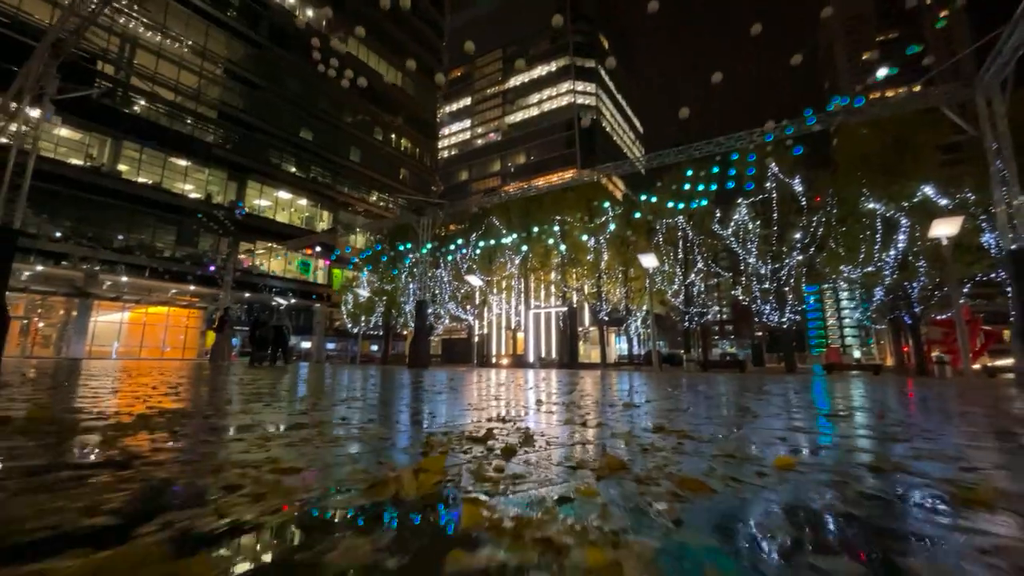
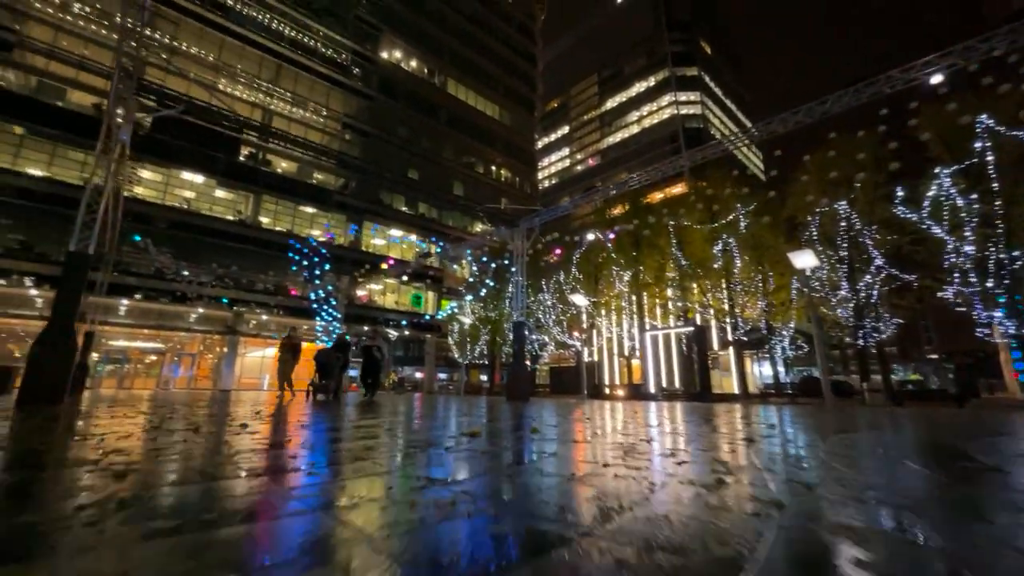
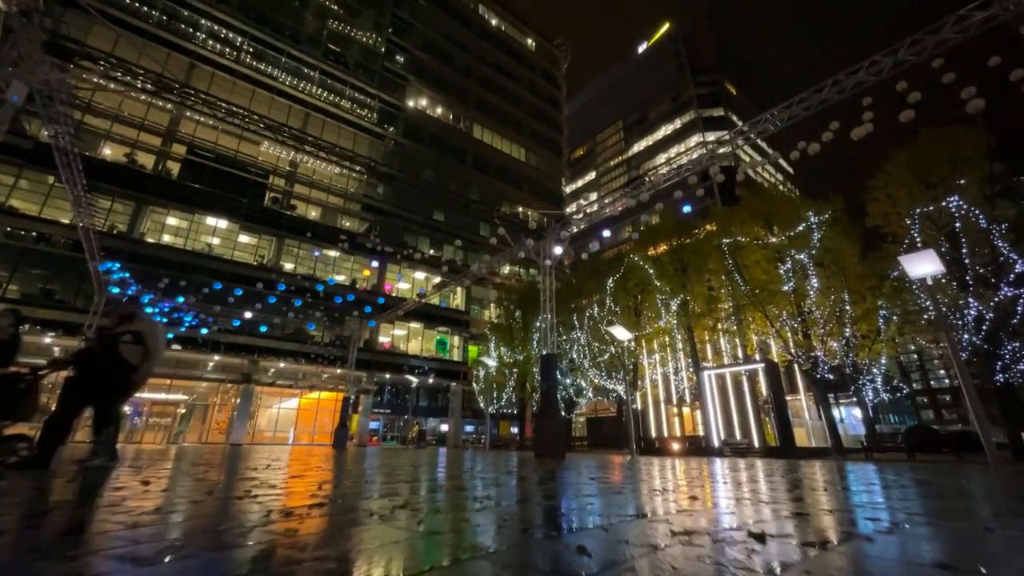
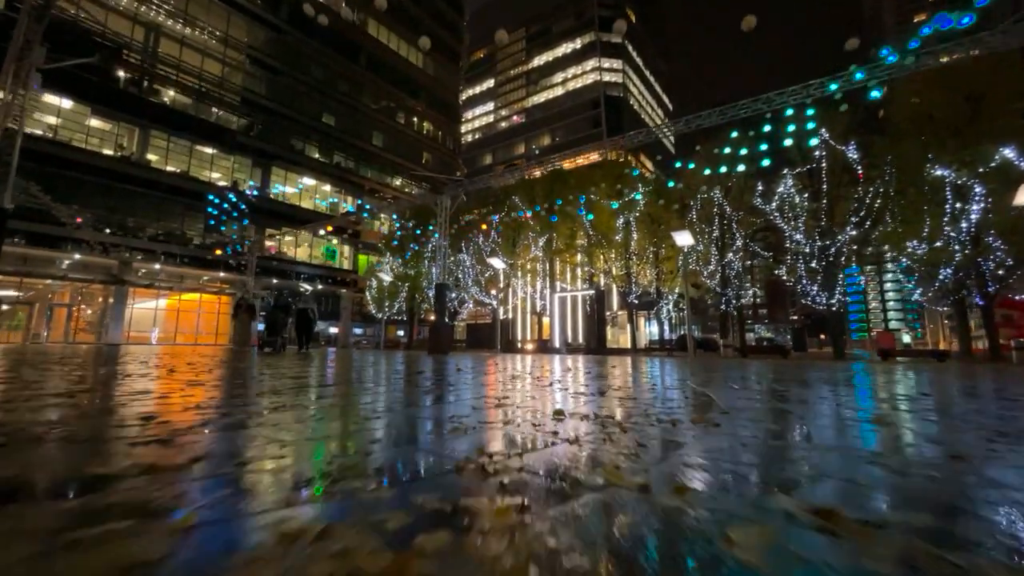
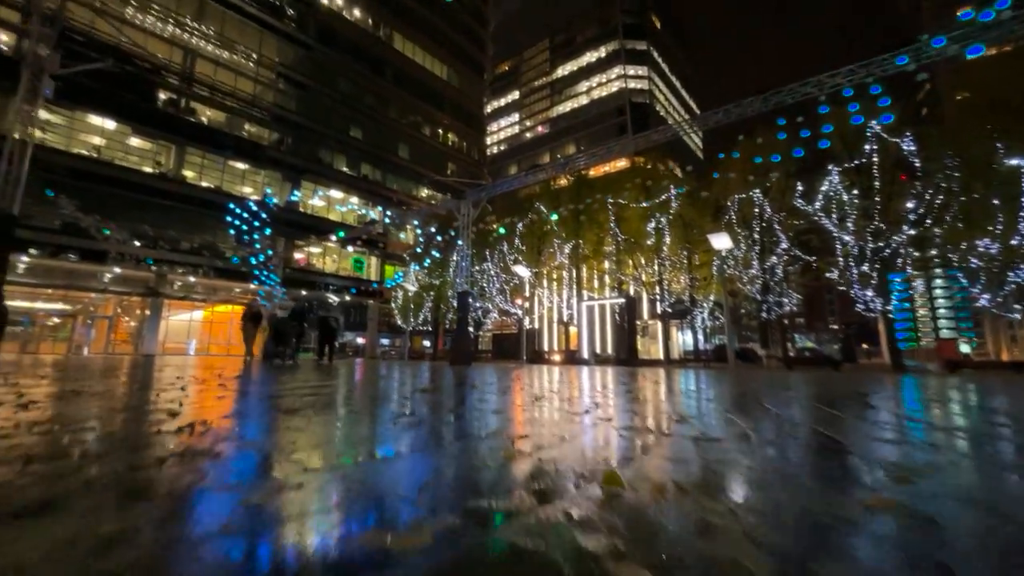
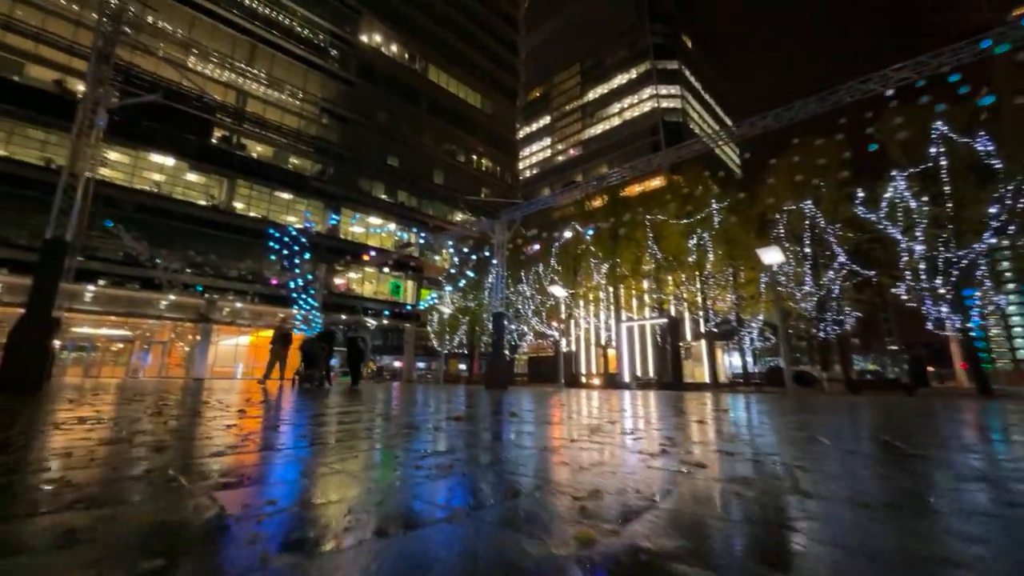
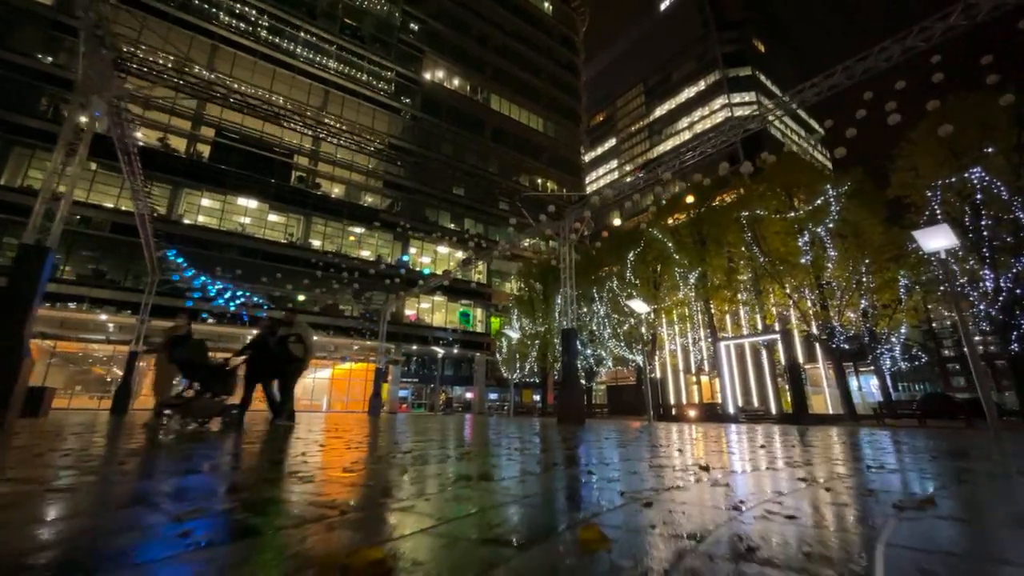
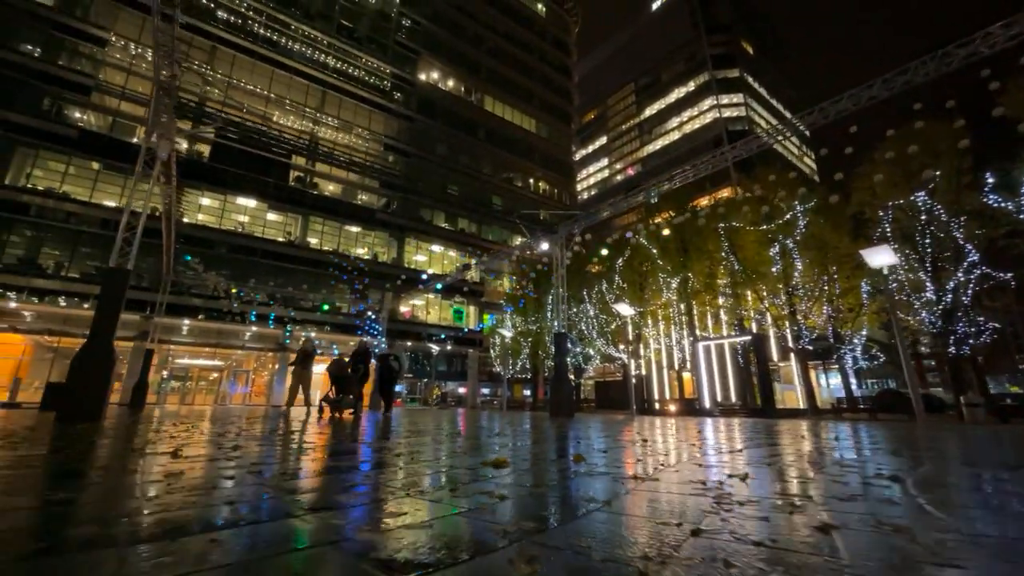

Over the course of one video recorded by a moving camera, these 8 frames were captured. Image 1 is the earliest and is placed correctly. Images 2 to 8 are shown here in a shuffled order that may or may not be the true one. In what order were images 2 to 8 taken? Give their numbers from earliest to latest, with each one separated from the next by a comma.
4, 5, 6, 2, 8, 7, 3
